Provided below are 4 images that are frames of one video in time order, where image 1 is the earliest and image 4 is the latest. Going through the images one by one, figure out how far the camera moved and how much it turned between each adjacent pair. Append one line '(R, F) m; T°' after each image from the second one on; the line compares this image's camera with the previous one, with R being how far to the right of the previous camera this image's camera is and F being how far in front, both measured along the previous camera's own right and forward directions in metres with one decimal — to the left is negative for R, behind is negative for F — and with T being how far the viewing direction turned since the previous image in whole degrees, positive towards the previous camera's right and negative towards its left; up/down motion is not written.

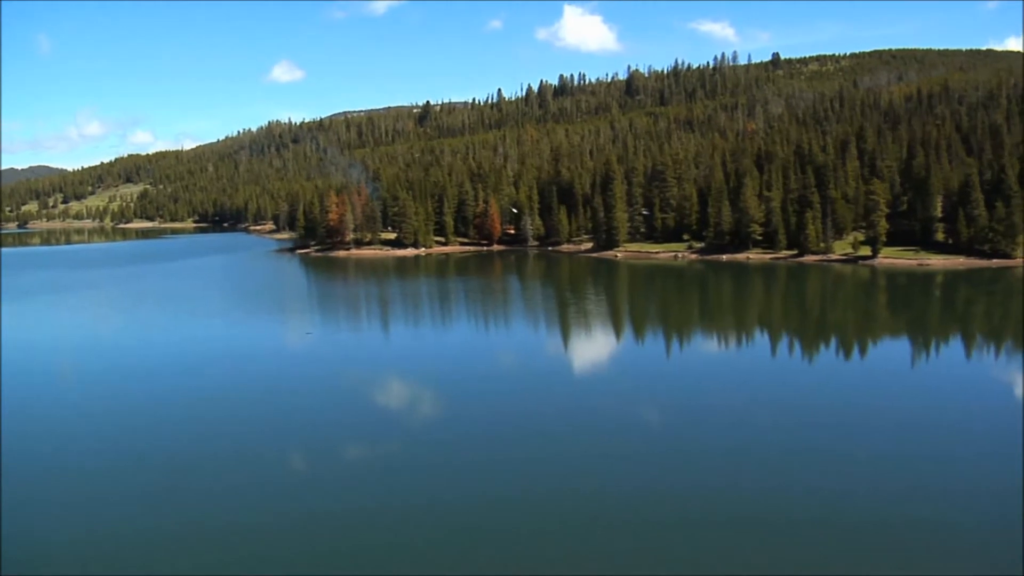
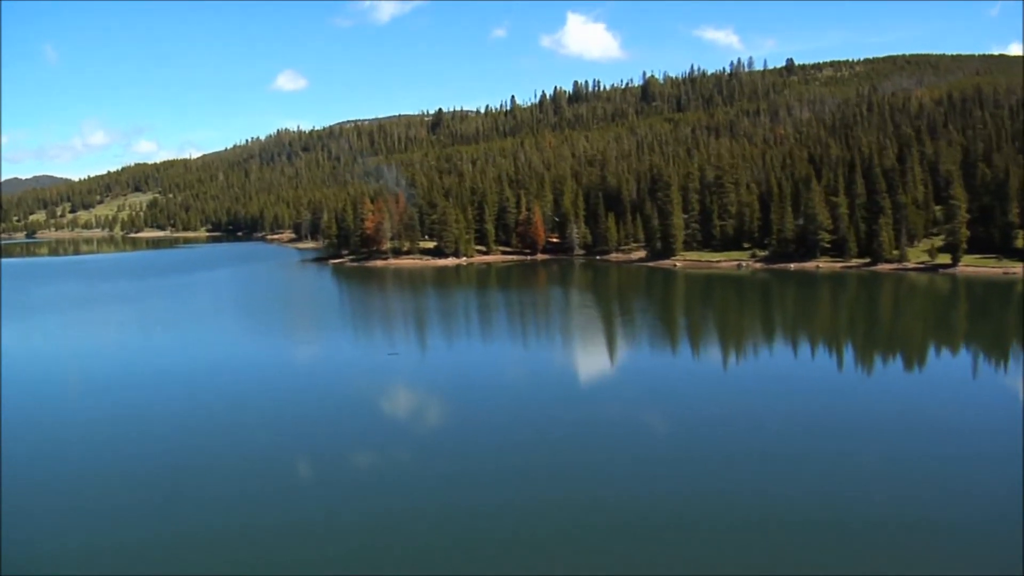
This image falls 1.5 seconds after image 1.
(-1.1, +0.9) m; 0°
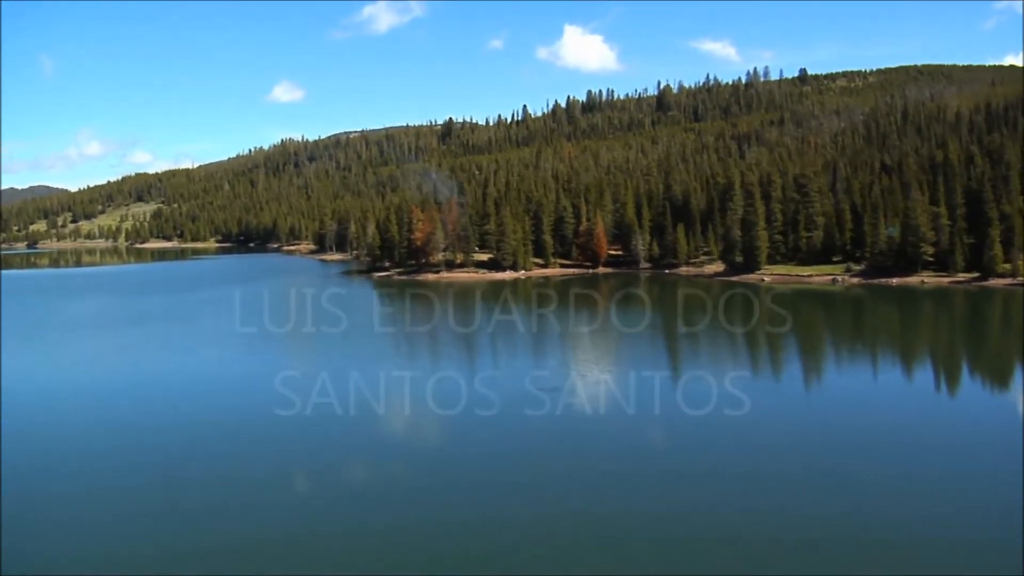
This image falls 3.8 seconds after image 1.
(-1.6, +1.4) m; 0°
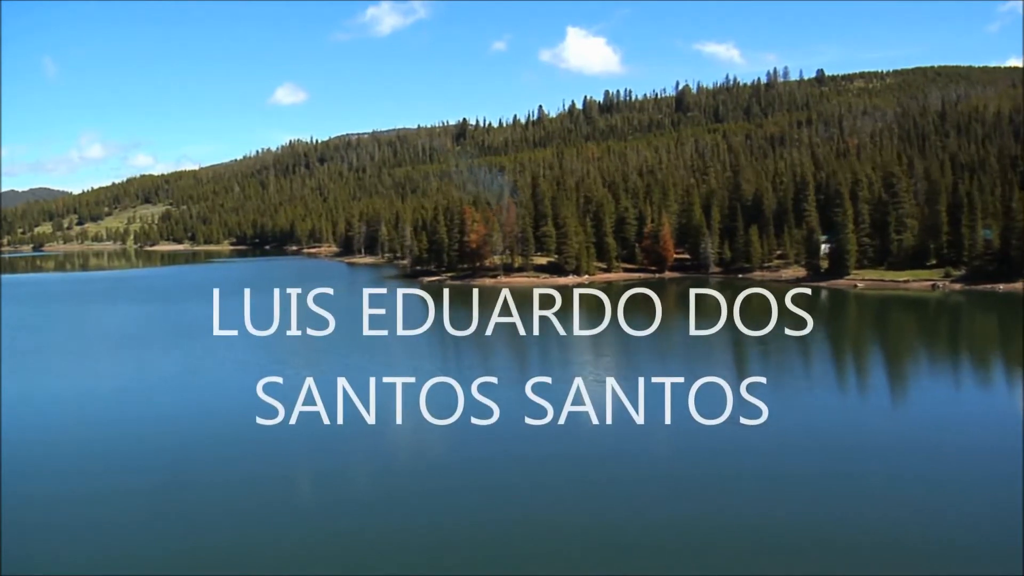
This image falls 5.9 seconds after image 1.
(-1.4, +1.1) m; 0°
